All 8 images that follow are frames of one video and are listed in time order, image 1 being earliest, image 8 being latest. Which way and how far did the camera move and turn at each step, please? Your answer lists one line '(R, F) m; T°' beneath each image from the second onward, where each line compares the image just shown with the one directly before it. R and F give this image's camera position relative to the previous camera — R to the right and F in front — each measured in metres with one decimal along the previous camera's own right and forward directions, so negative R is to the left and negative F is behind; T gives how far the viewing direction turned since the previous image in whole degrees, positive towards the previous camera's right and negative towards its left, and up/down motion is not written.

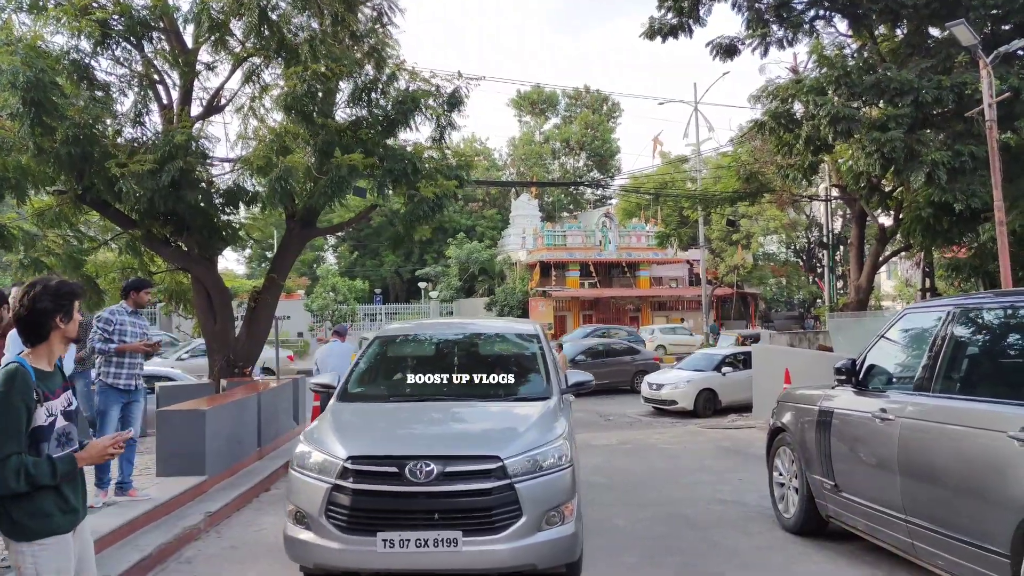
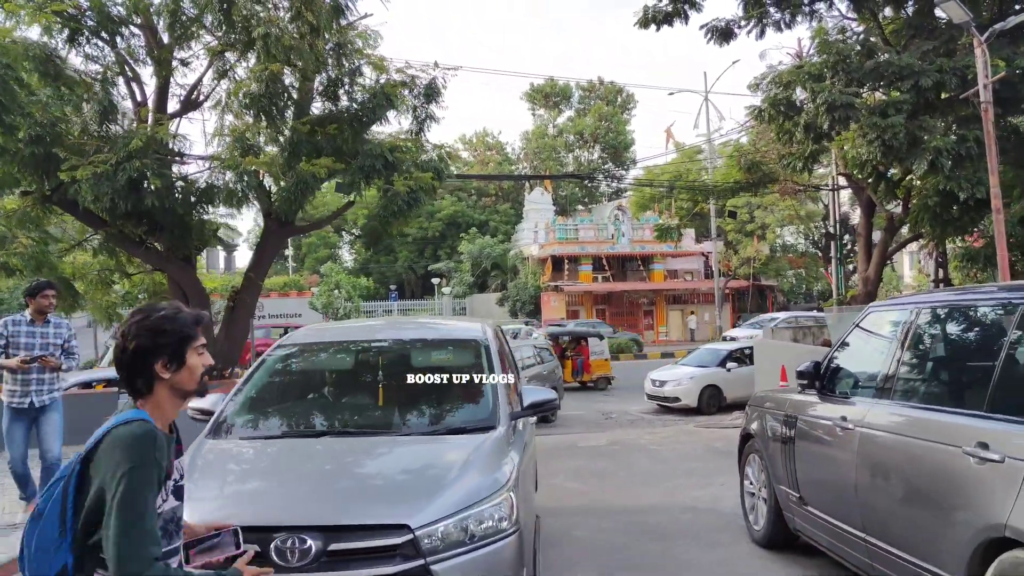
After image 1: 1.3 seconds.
(+0.5, +0.3) m; -2°
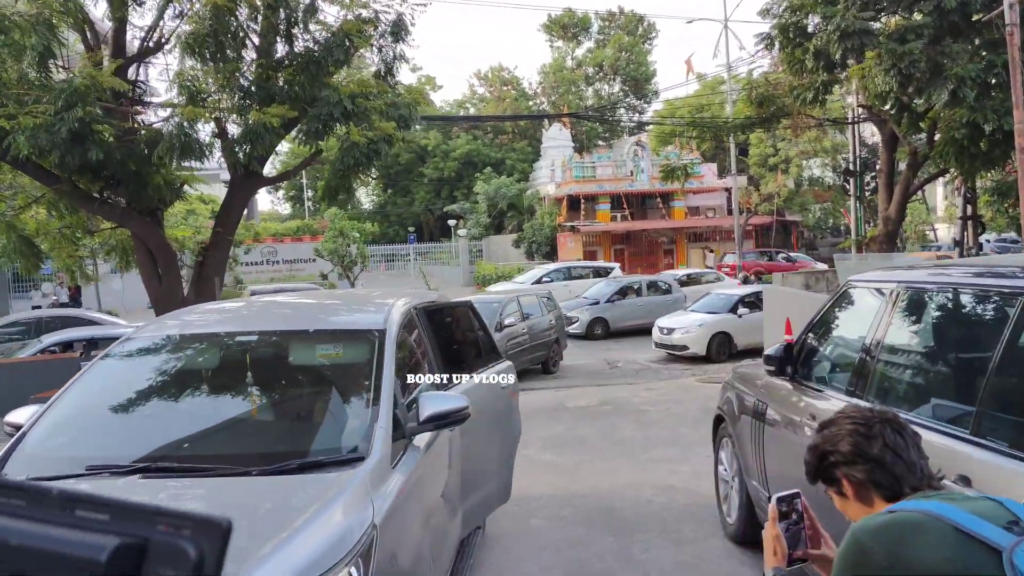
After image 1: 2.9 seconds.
(+0.5, +0.6) m; -2°
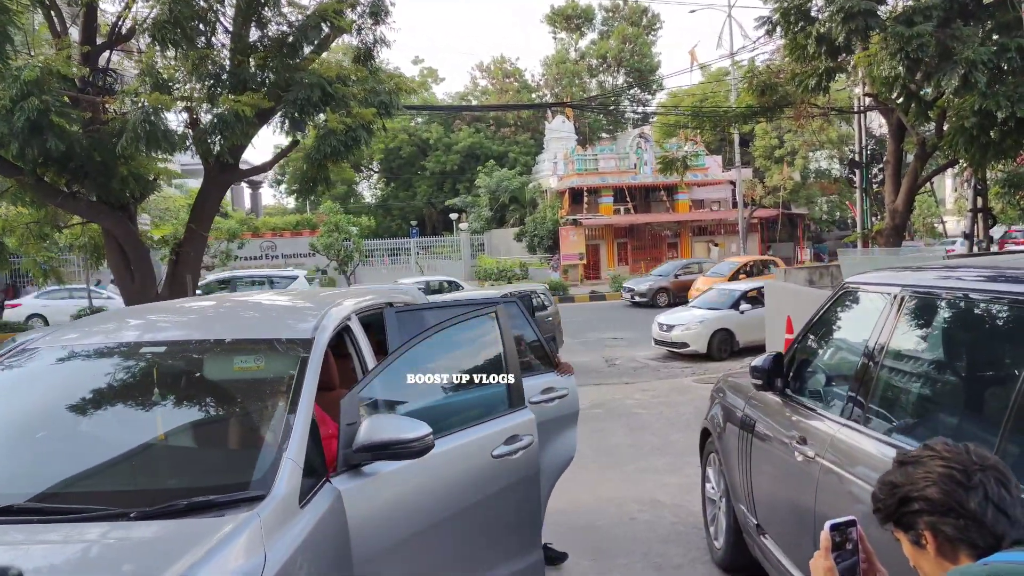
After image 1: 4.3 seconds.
(+0.2, +0.4) m; 0°
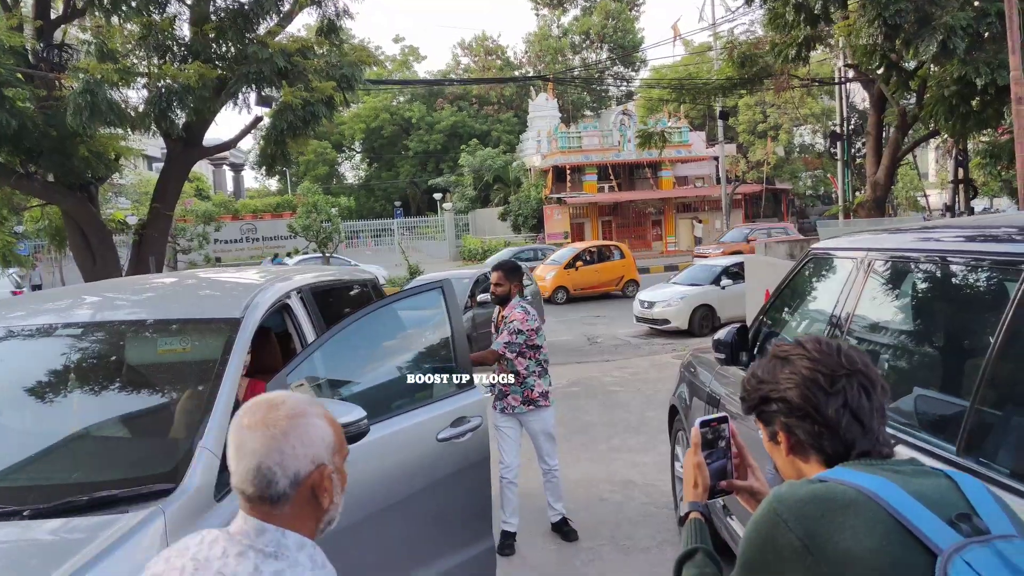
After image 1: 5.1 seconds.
(+0.1, +0.2) m; +1°
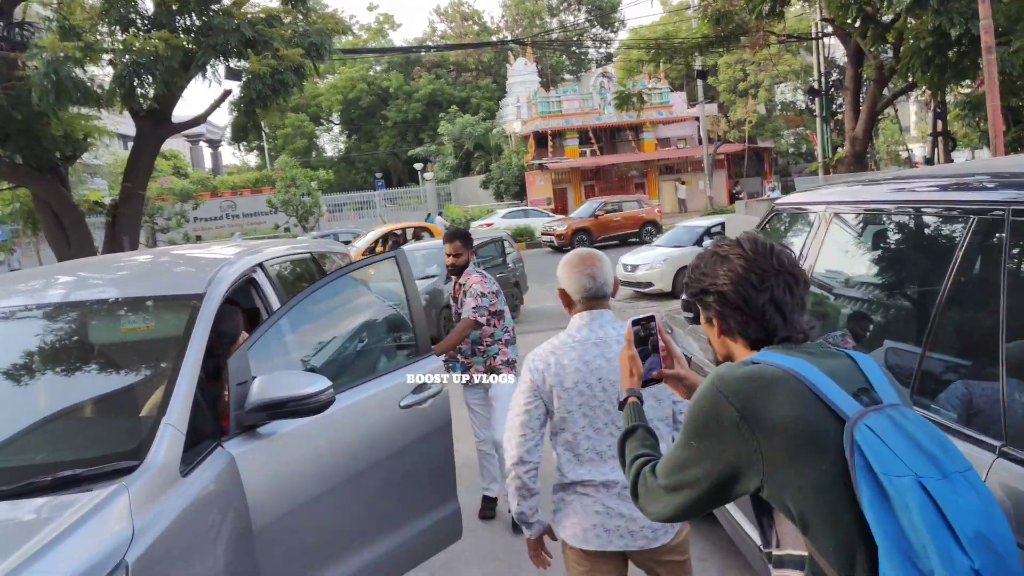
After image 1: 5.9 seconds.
(+0.1, 0.0) m; +1°
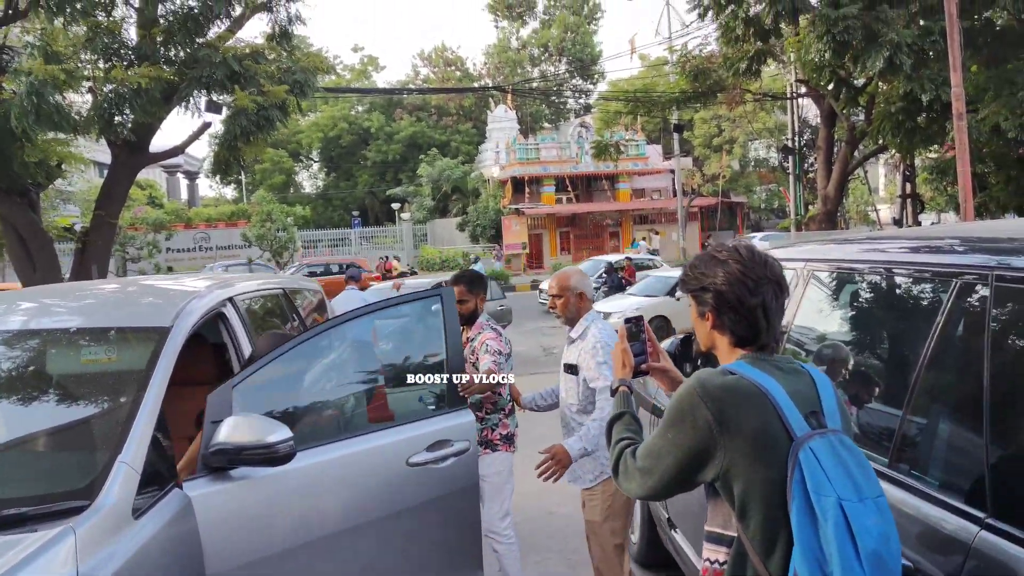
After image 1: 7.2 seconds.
(0.0, 0.0) m; +2°
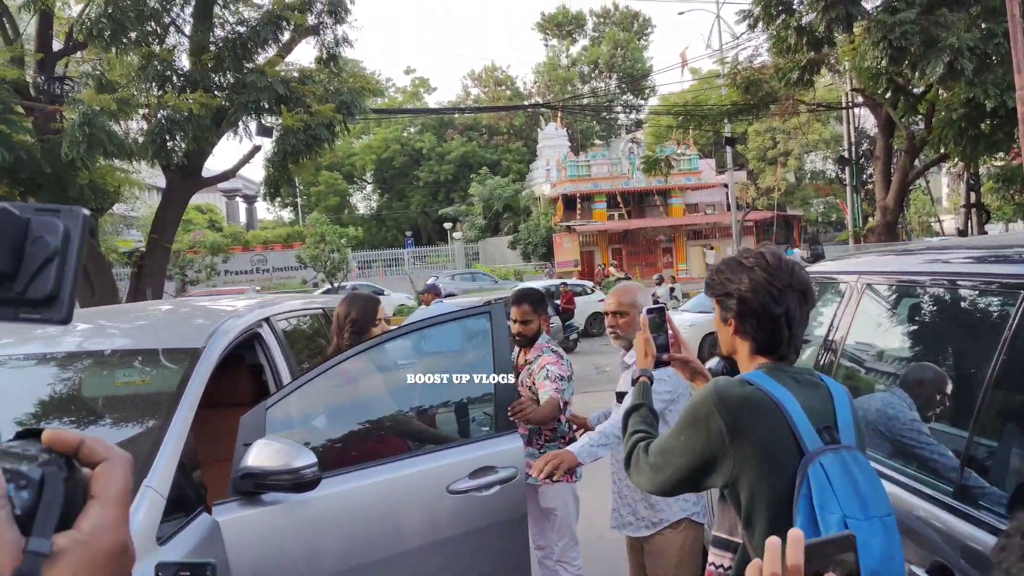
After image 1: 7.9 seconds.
(+0.1, +0.1) m; -4°
